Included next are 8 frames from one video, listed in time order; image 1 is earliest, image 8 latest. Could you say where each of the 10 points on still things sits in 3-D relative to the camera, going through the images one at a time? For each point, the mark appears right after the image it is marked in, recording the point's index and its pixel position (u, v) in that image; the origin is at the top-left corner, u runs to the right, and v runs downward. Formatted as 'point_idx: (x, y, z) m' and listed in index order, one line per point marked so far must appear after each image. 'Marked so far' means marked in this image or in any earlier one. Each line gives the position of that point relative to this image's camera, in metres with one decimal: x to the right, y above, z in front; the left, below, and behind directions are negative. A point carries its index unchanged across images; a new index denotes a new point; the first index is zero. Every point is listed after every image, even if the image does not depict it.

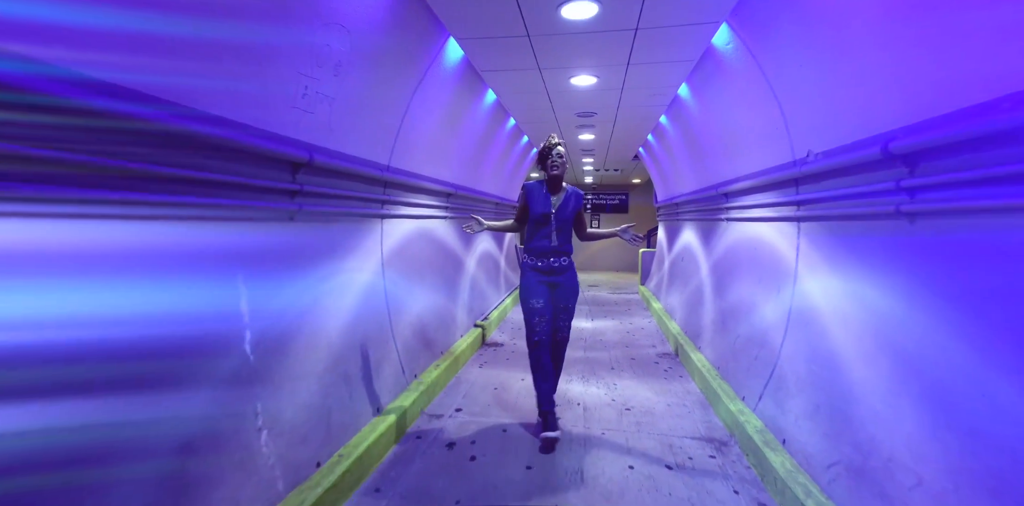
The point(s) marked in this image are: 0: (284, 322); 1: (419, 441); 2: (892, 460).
0: (-1.2, -0.3, +2.3) m
1: (-0.6, -1.3, +3.1) m
2: (+1.5, -0.8, +1.8) m
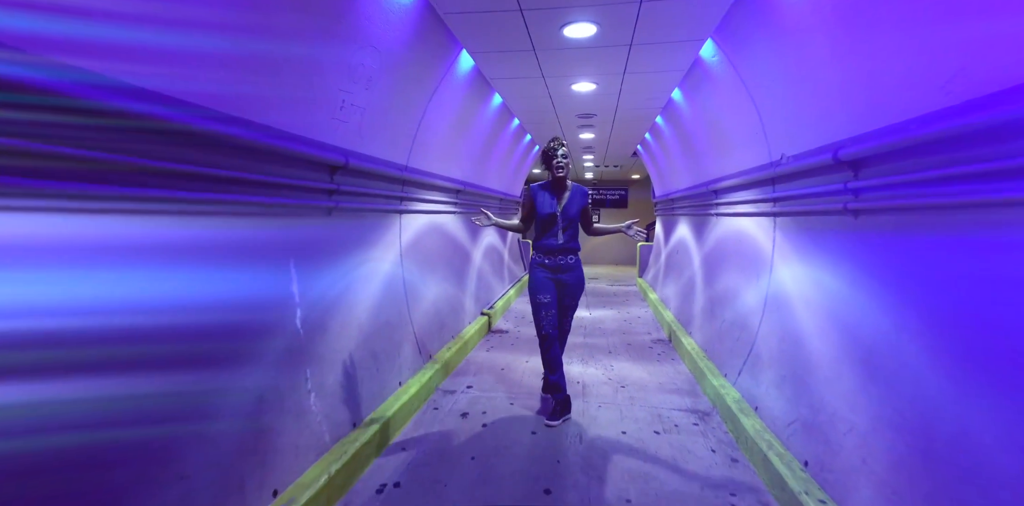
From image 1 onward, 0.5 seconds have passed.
0: (-1.1, -0.3, +2.7) m
1: (-0.6, -1.2, +3.5) m
2: (+1.6, -0.8, +2.2) m
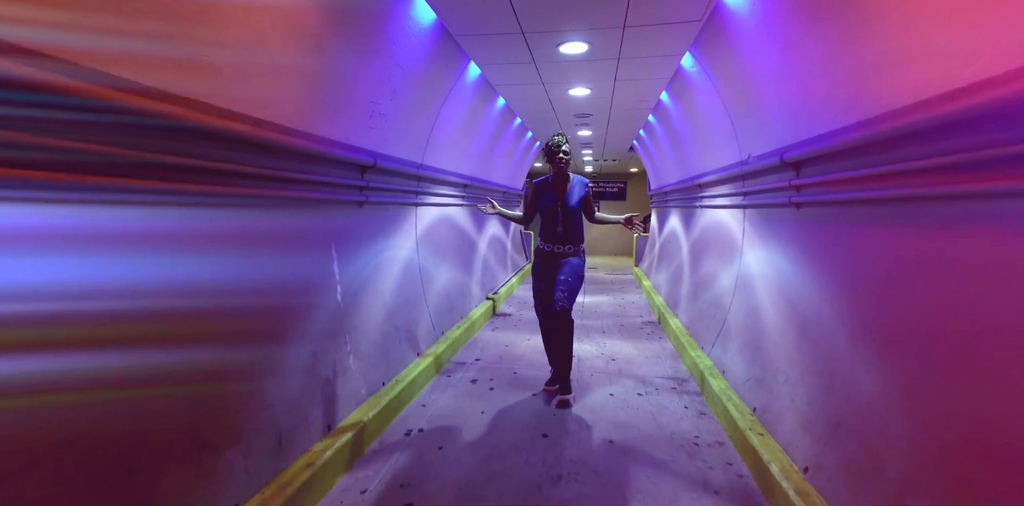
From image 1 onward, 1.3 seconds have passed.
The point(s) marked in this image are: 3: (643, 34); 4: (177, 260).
0: (-1.1, -0.2, +3.2) m
1: (-0.6, -1.1, +4.0) m
2: (+1.6, -0.7, +2.7) m
3: (+1.0, +1.7, +3.5) m
4: (-1.3, 0.0, +1.7) m
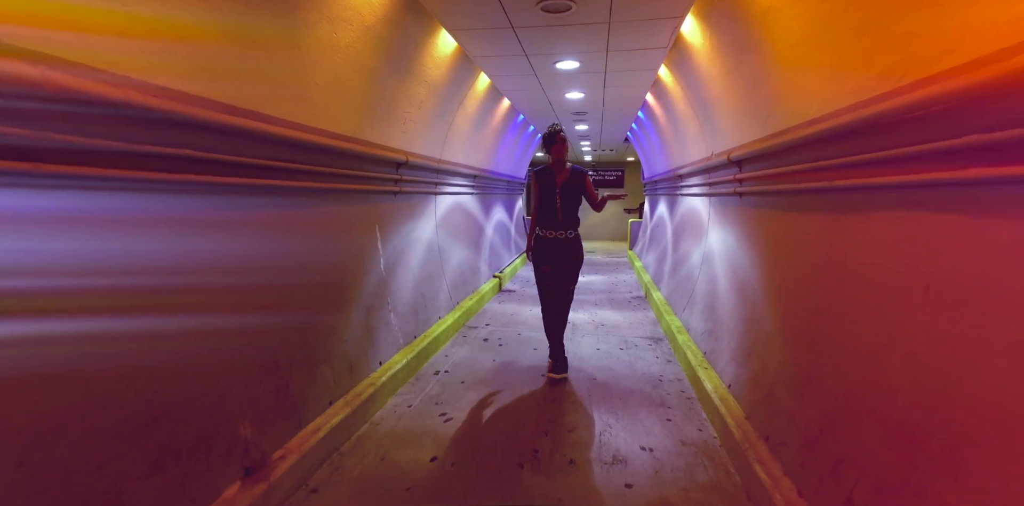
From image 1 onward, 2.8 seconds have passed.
0: (-1.0, 0.0, +4.0) m
1: (-0.5, -0.9, +4.9) m
2: (+1.7, -0.5, +3.6) m
3: (+1.0, +1.8, +4.2) m
4: (-1.2, +0.1, +2.5) m
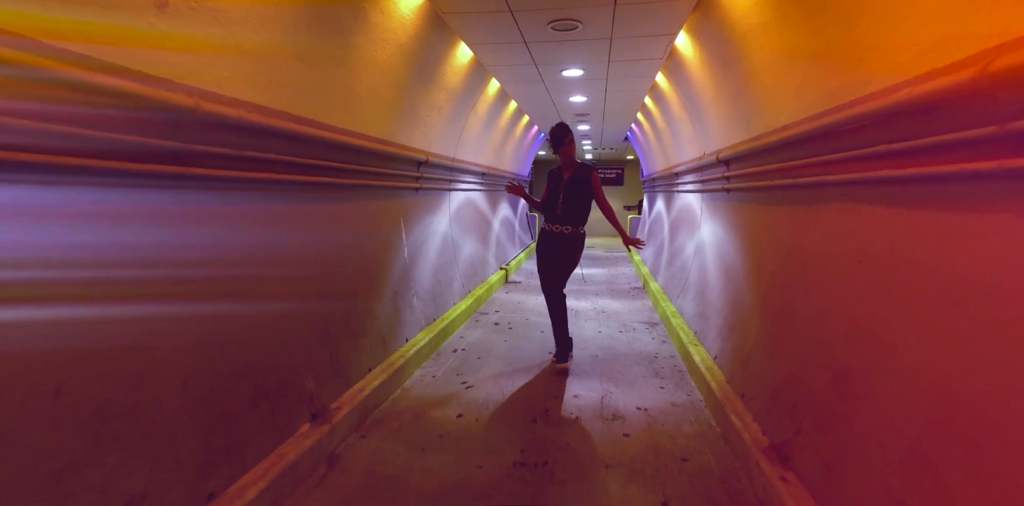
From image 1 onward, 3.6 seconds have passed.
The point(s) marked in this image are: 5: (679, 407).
0: (-0.9, +0.1, +4.5) m
1: (-0.4, -0.8, +5.3) m
2: (+1.7, -0.4, +4.0) m
3: (+1.1, +1.9, +4.6) m
4: (-1.1, +0.2, +2.9) m
5: (+1.1, -1.0, +3.1) m
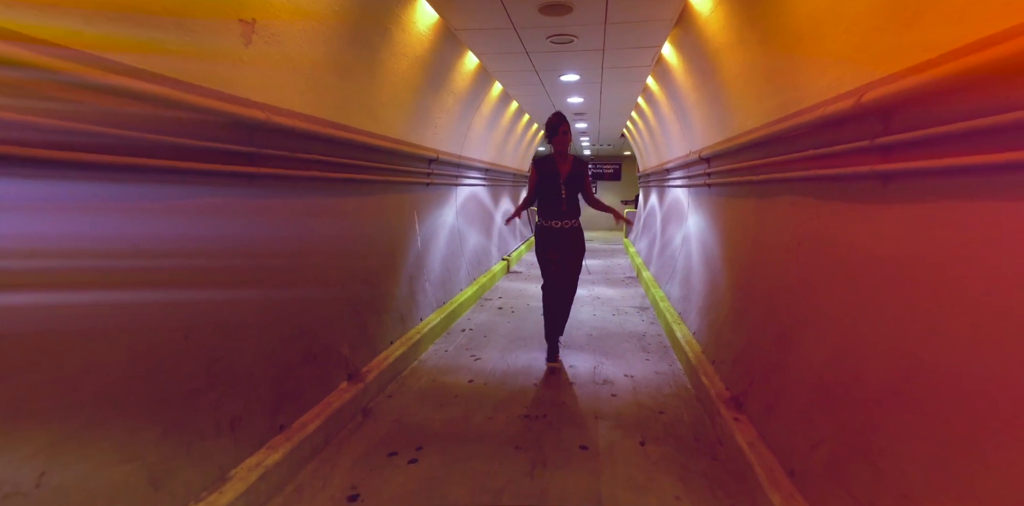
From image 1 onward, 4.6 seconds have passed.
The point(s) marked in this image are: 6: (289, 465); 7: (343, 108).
0: (-0.9, +0.2, +4.9) m
1: (-0.4, -0.7, +5.8) m
2: (+1.8, -0.3, +4.4) m
3: (+1.2, +2.0, +5.1) m
4: (-1.1, +0.3, +3.4) m
5: (+1.2, -0.9, +3.5) m
6: (-1.0, -1.0, +2.1) m
7: (-1.1, +1.0, +3.0) m
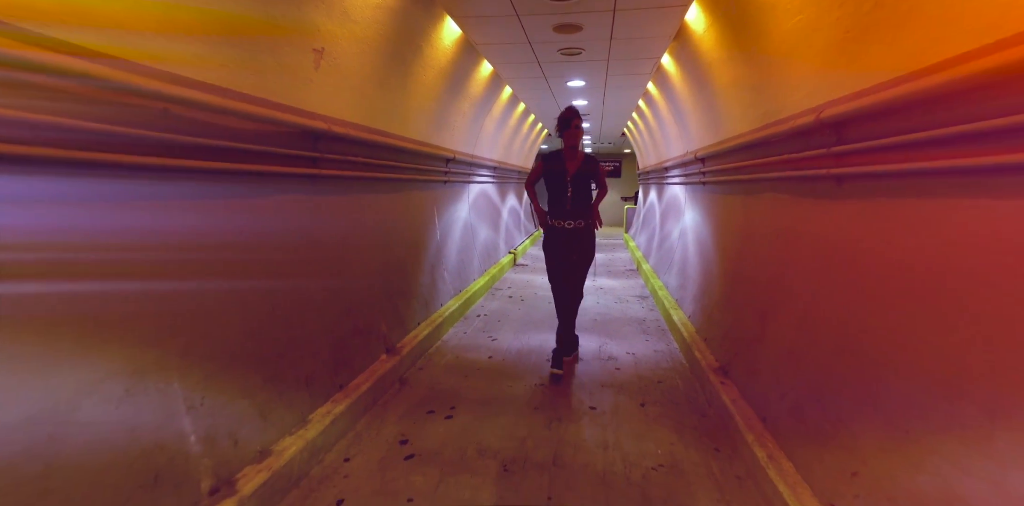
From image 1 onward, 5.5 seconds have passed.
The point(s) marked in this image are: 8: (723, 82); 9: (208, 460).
0: (-0.8, +0.3, +5.3) m
1: (-0.3, -0.6, +6.2) m
2: (+1.9, -0.2, +4.9) m
3: (+1.3, +2.1, +5.5) m
4: (-1.0, +0.4, +3.8) m
5: (+1.3, -0.9, +4.0) m
6: (-0.9, -0.9, +2.5) m
7: (-1.0, +1.0, +3.4) m
8: (+1.7, +1.4, +3.7) m
9: (-1.1, -0.8, +1.7) m
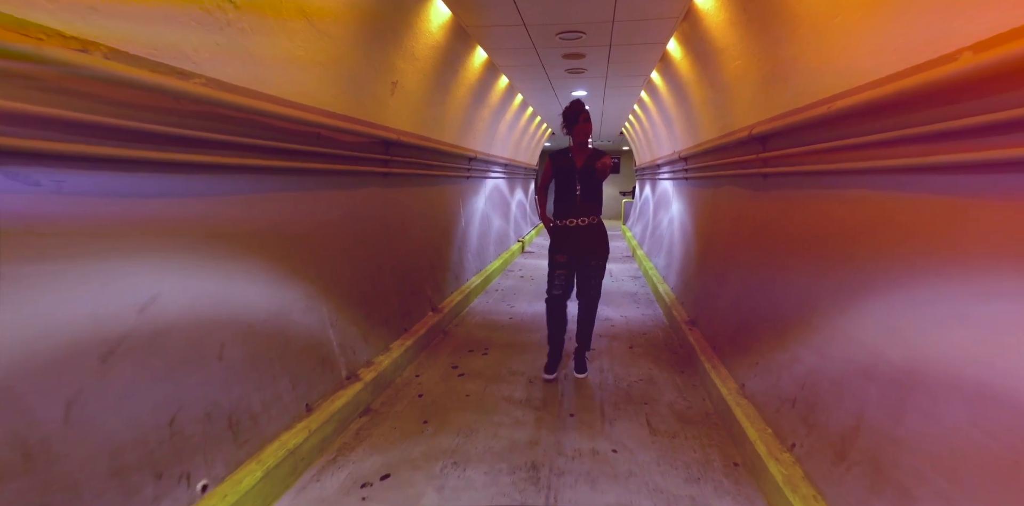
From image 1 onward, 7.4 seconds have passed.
0: (-0.6, +0.5, +6.2) m
1: (-0.1, -0.4, +7.1) m
2: (+2.1, -0.1, +5.8) m
3: (+1.5, +2.3, +6.3) m
4: (-0.8, +0.5, +4.7) m
5: (+1.4, -0.7, +4.9) m
6: (-0.7, -0.7, +3.4) m
7: (-0.8, +1.2, +4.3) m
8: (+1.9, +1.6, +4.5) m
9: (-1.0, -0.6, +2.6) m
